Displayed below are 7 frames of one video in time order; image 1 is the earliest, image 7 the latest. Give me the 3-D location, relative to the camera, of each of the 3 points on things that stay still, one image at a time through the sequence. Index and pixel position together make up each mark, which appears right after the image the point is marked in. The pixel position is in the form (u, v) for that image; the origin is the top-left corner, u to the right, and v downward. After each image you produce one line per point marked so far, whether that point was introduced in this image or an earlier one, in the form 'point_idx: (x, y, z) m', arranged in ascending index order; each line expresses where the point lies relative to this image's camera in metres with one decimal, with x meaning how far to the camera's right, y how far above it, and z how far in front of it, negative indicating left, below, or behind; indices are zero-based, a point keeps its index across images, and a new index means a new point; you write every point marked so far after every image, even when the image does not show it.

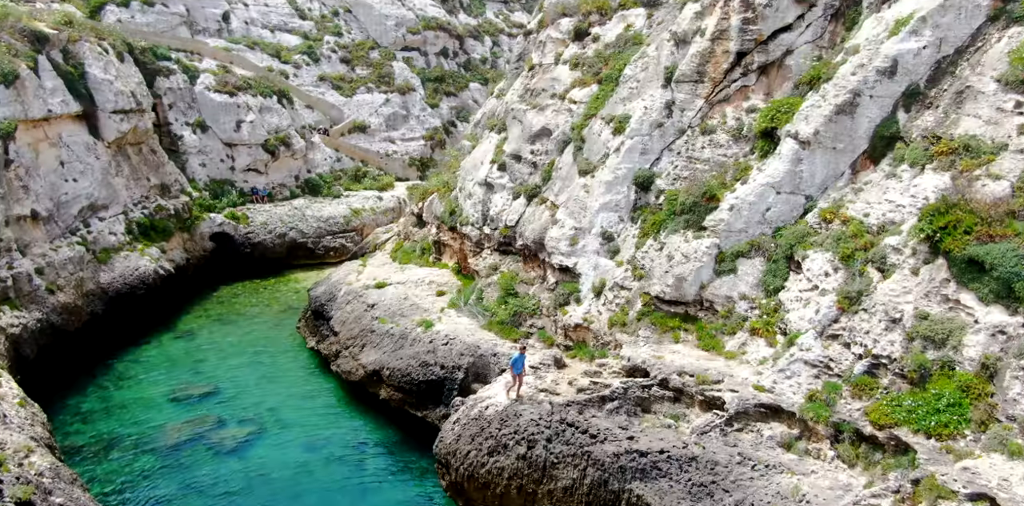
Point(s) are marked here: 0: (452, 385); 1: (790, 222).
0: (-1.3, -2.7, +13.0) m
1: (+5.0, +0.6, +11.3) m
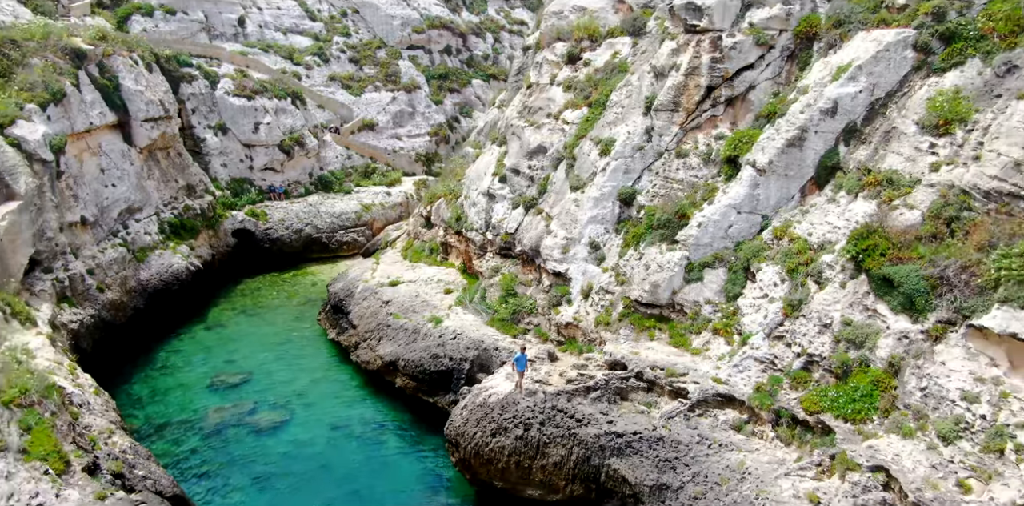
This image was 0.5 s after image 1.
0: (-1.3, -2.9, +15.1) m
1: (+5.0, +0.4, +13.2) m
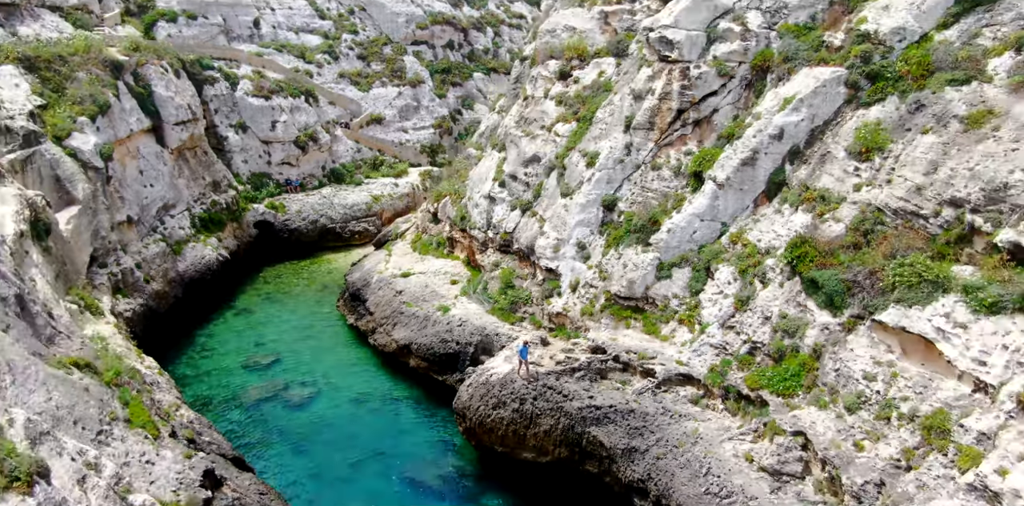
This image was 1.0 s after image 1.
0: (-1.3, -2.9, +17.6) m
1: (+4.9, +0.3, +15.6) m
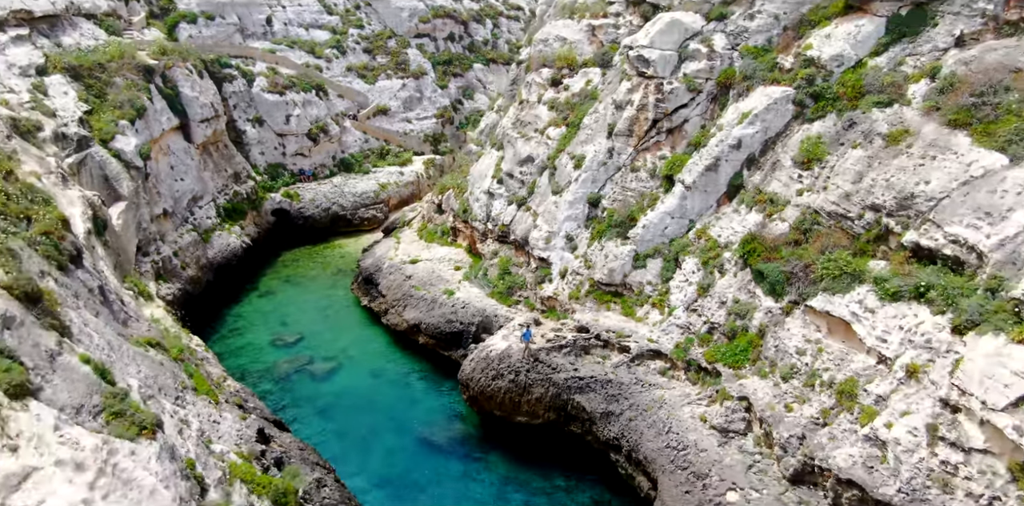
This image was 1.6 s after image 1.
0: (-1.4, -2.6, +20.2) m
1: (+4.8, +0.5, +18.1) m
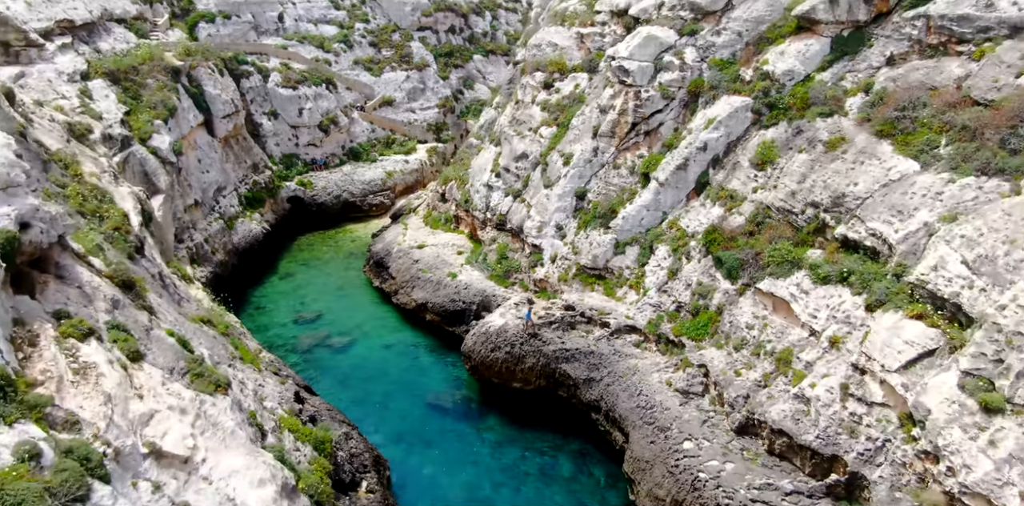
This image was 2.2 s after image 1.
0: (-1.5, -2.2, +23.0) m
1: (+4.7, +0.9, +20.7) m
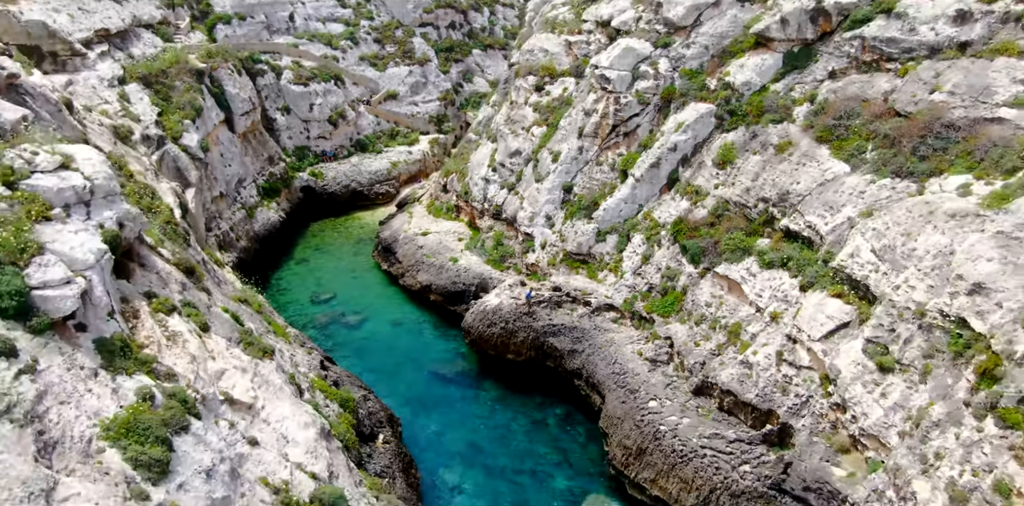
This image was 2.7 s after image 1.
0: (-1.8, -1.6, +25.9) m
1: (+4.4, +1.4, +23.5) m
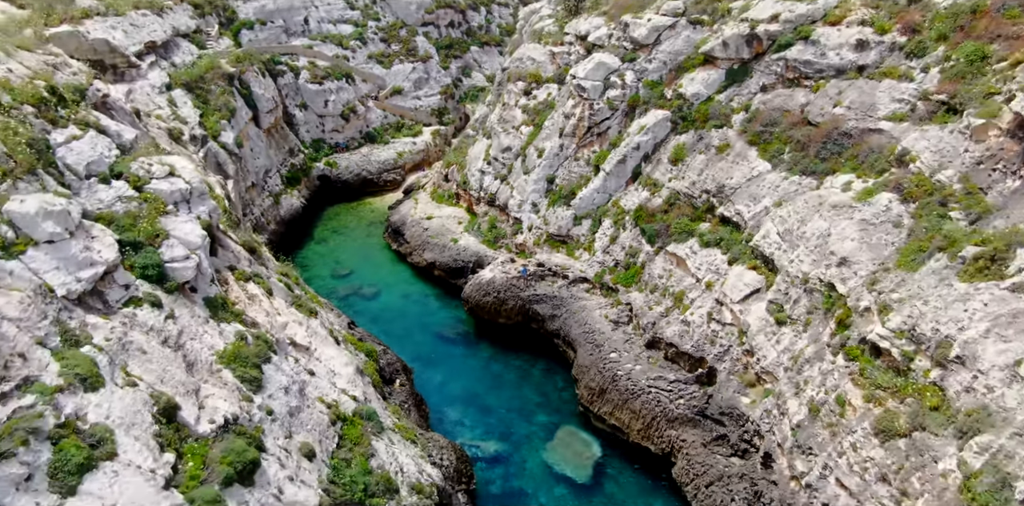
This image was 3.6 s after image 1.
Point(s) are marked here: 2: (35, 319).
0: (-2.1, -0.8, +30.6) m
1: (+4.0, +2.2, +28.1) m
2: (-8.8, -1.2, +11.7) m
